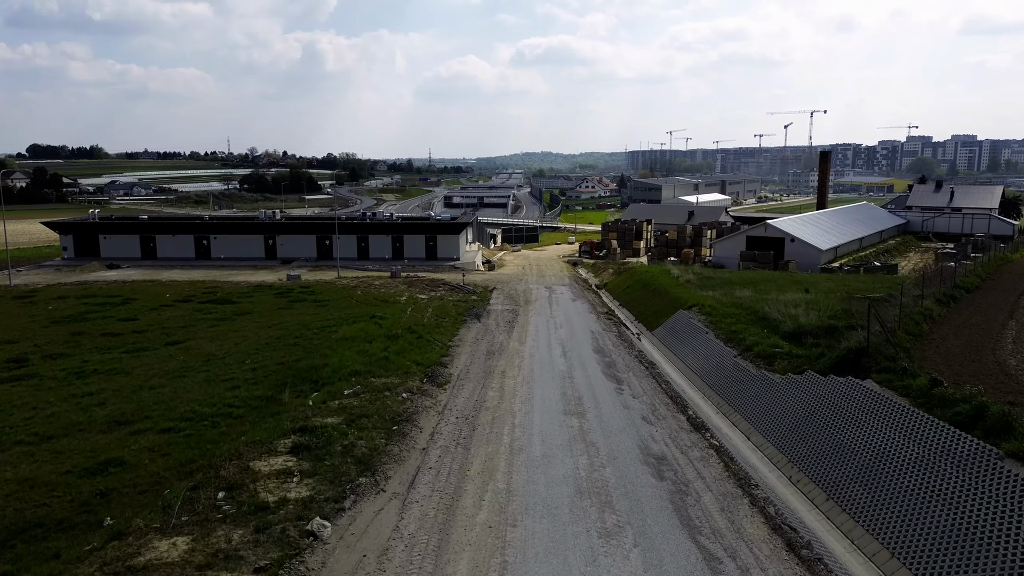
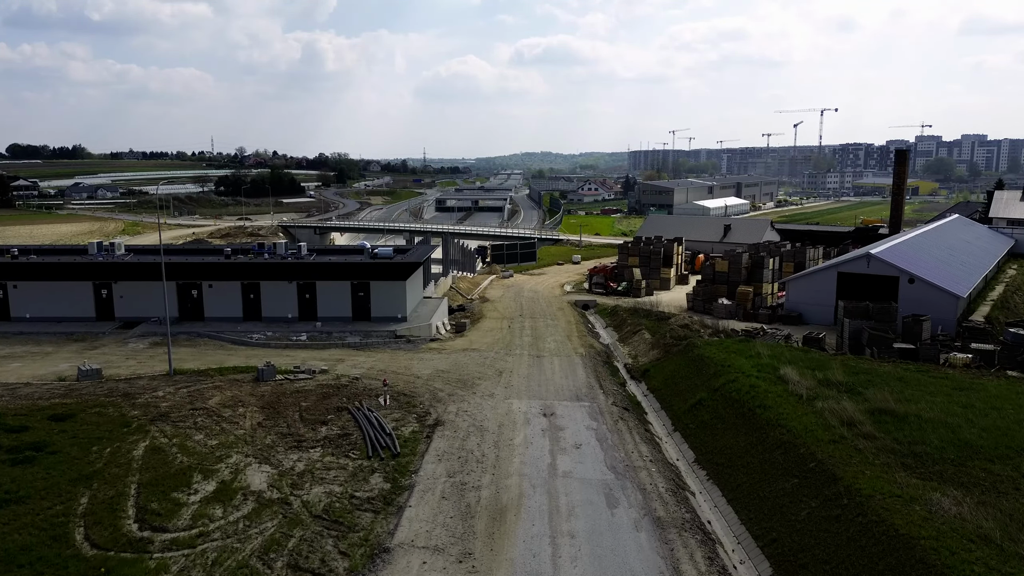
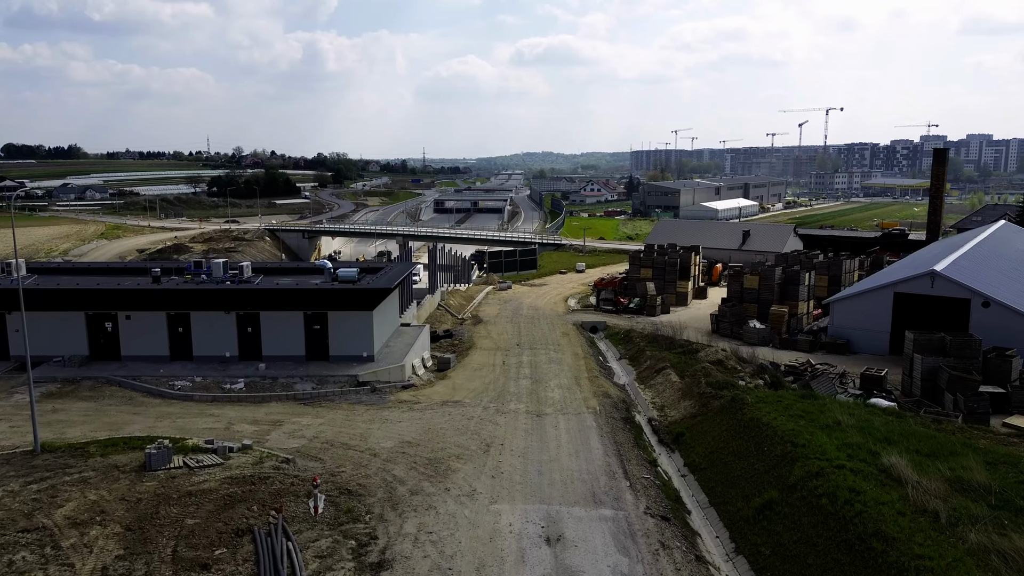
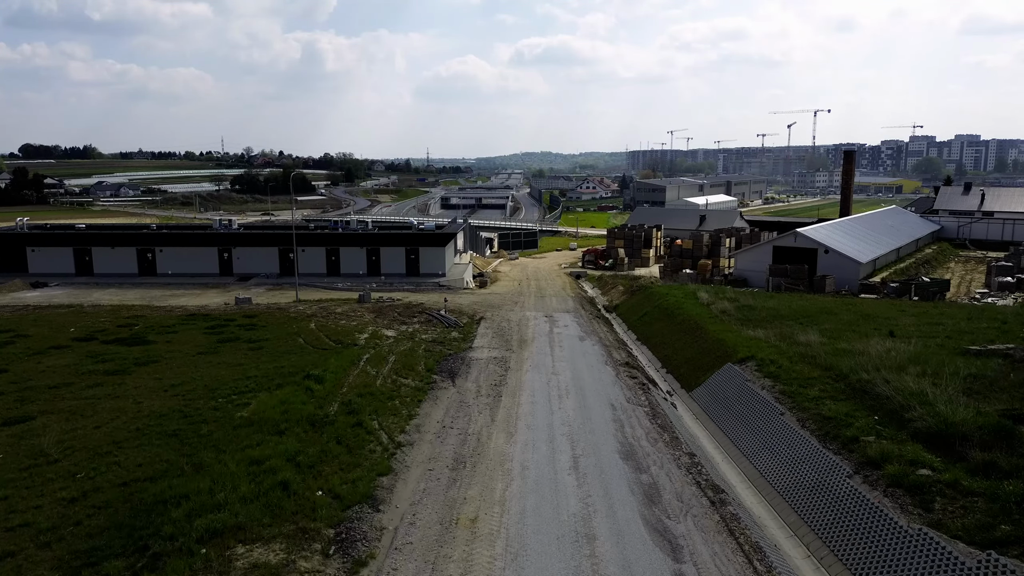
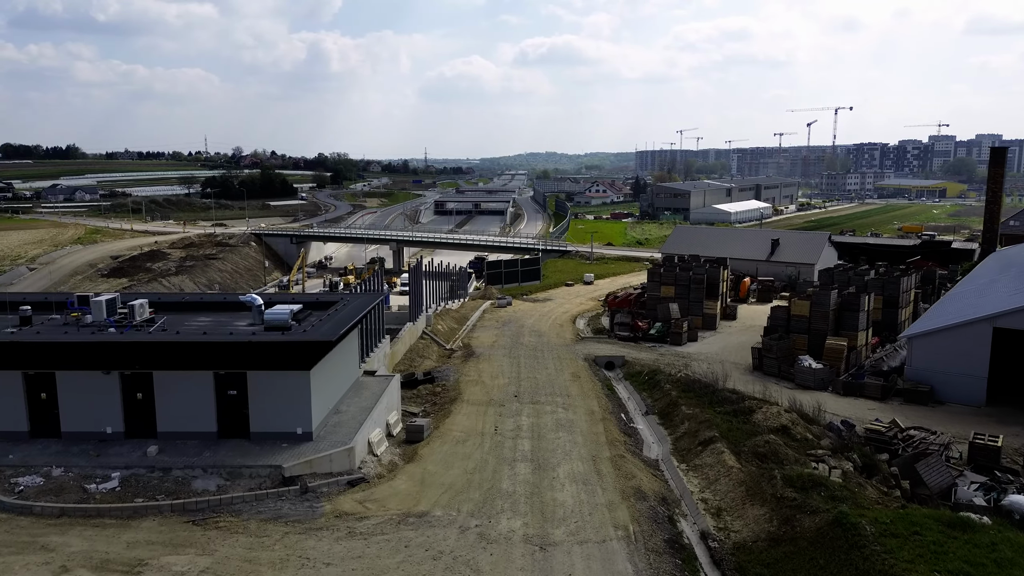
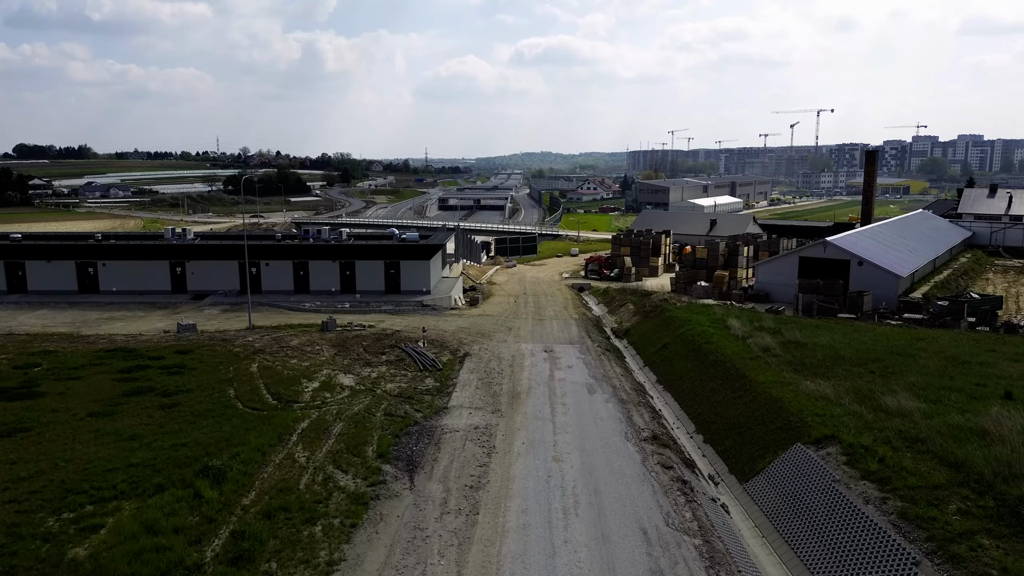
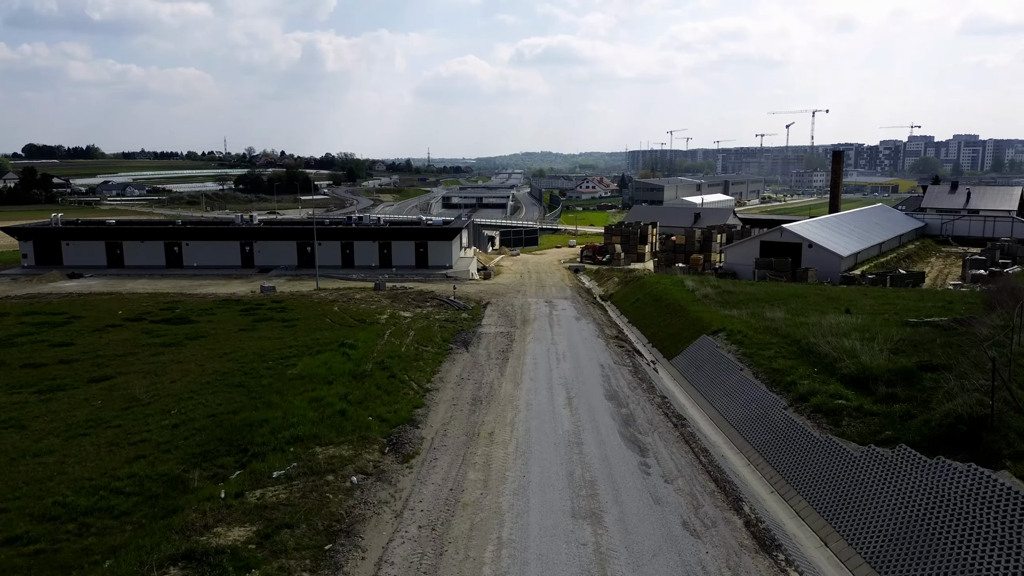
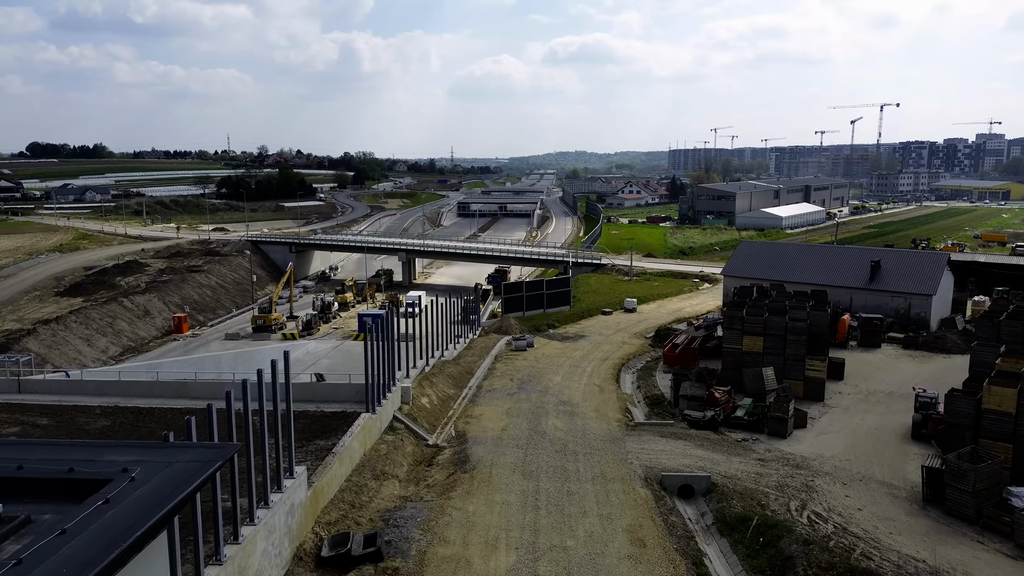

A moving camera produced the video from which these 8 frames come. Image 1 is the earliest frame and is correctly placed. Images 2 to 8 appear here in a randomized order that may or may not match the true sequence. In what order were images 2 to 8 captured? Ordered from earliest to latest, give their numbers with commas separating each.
7, 4, 6, 2, 3, 5, 8
